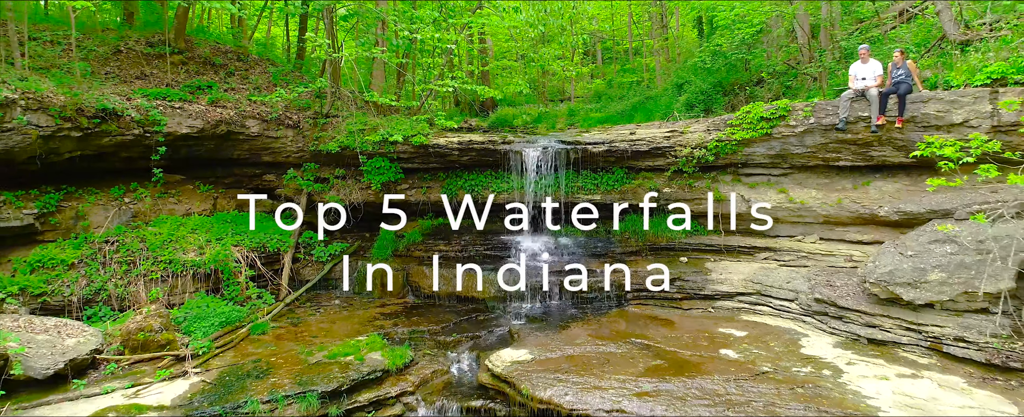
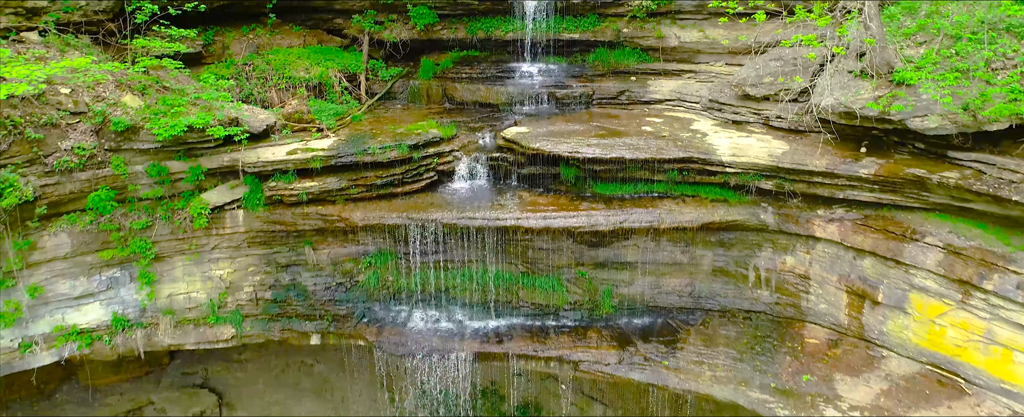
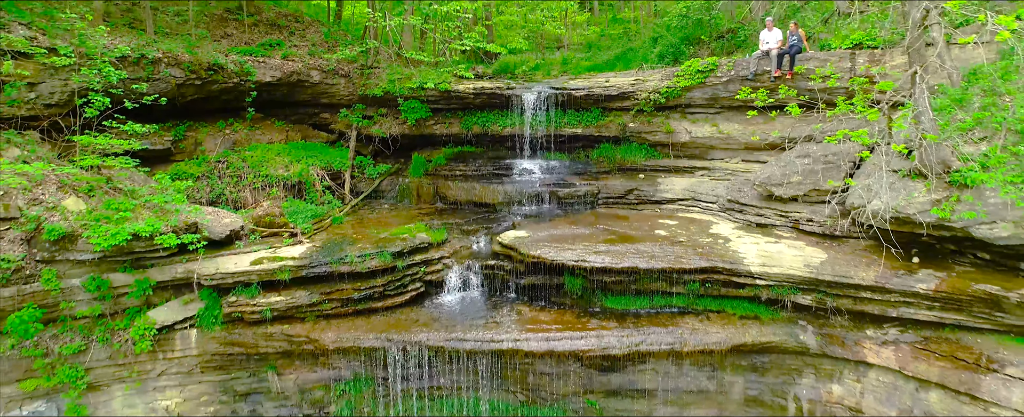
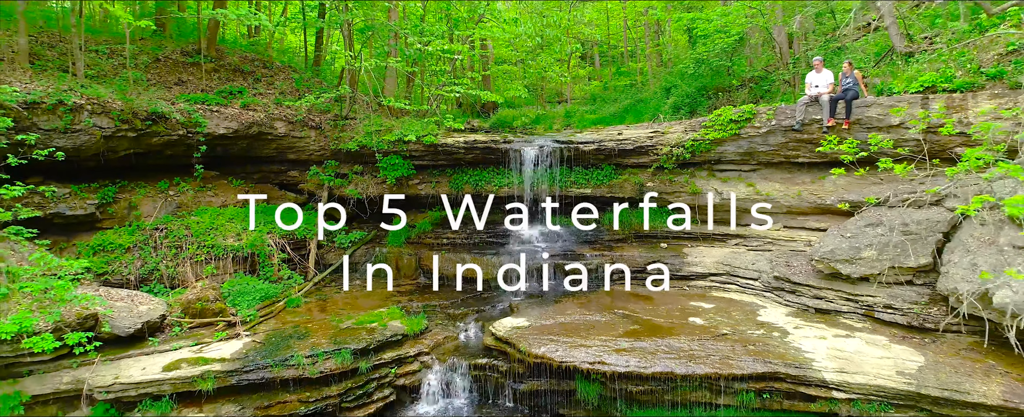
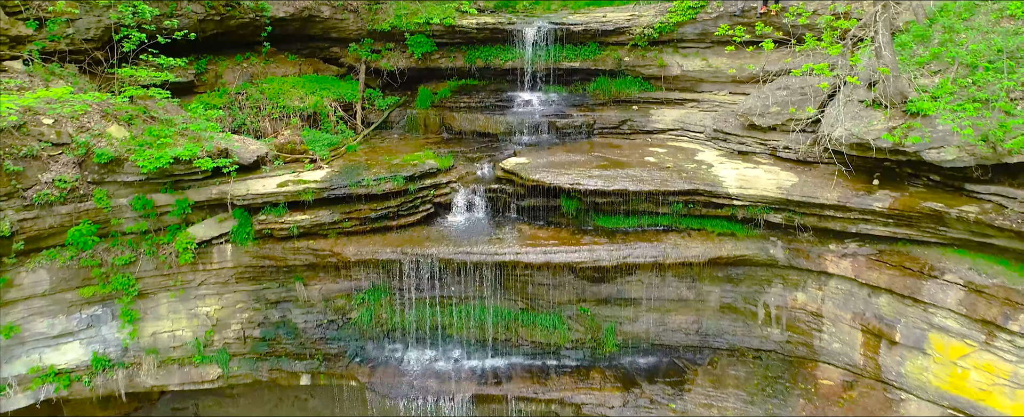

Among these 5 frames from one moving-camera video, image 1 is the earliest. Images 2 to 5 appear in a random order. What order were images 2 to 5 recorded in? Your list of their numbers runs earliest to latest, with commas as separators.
4, 3, 5, 2
